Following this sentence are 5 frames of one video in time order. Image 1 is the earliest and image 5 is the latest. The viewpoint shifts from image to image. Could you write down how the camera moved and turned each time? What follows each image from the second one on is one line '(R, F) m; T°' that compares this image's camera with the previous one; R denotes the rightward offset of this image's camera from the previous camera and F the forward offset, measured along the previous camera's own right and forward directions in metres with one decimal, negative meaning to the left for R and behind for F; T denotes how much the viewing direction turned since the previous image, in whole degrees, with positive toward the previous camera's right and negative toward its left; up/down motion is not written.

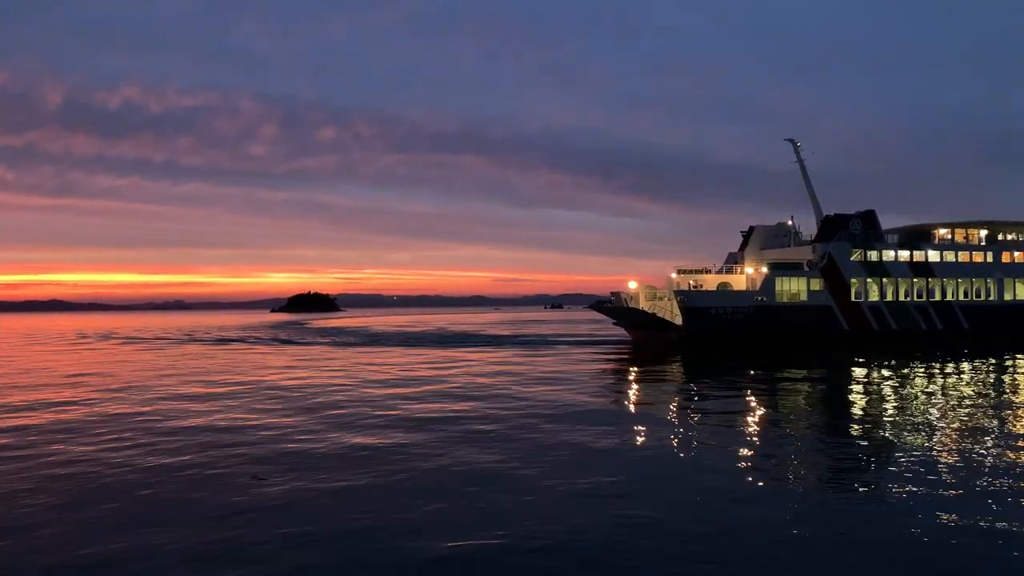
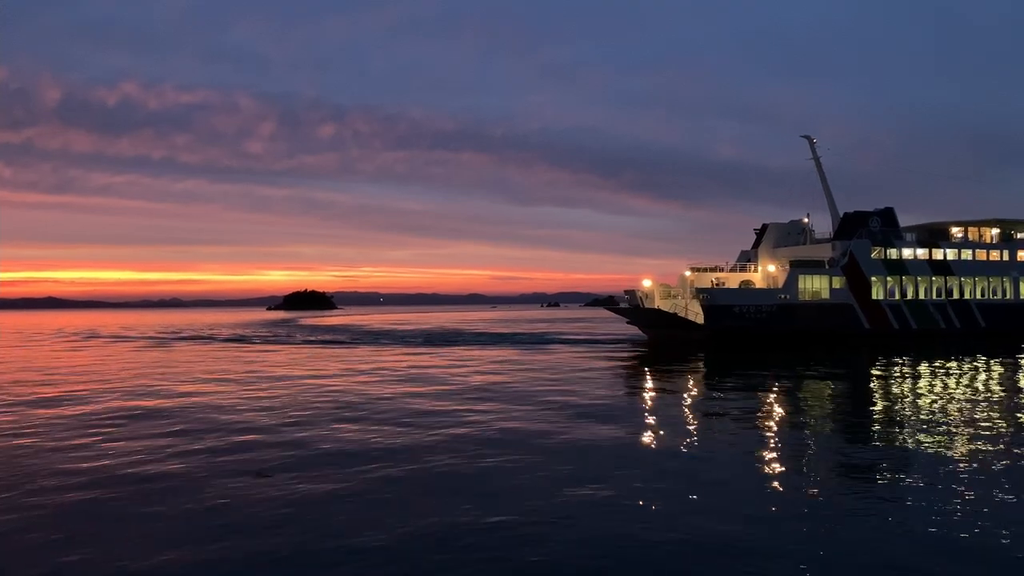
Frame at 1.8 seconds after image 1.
(-0.7, +0.7) m; 0°
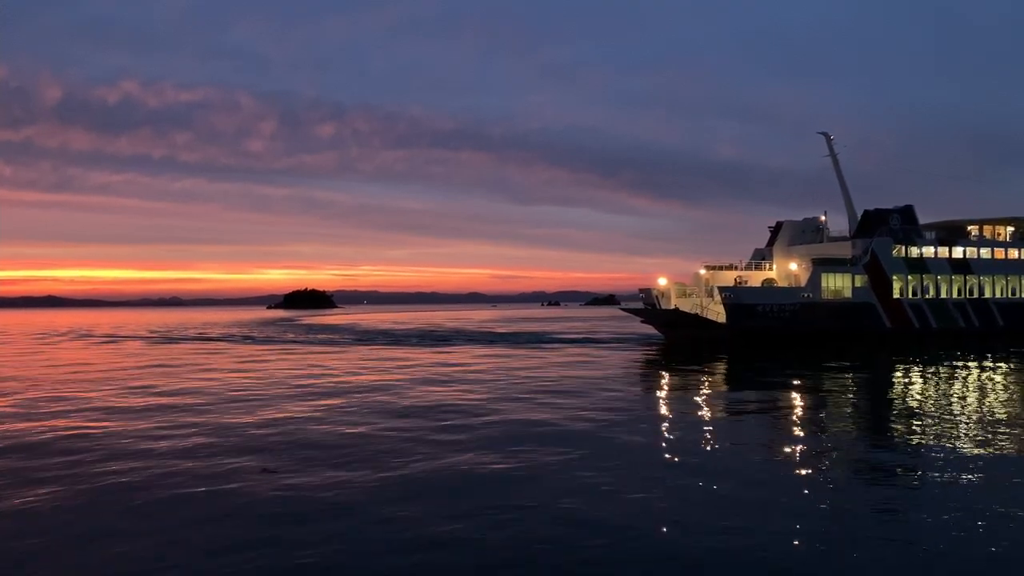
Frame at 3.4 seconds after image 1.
(-0.8, +0.6) m; 0°
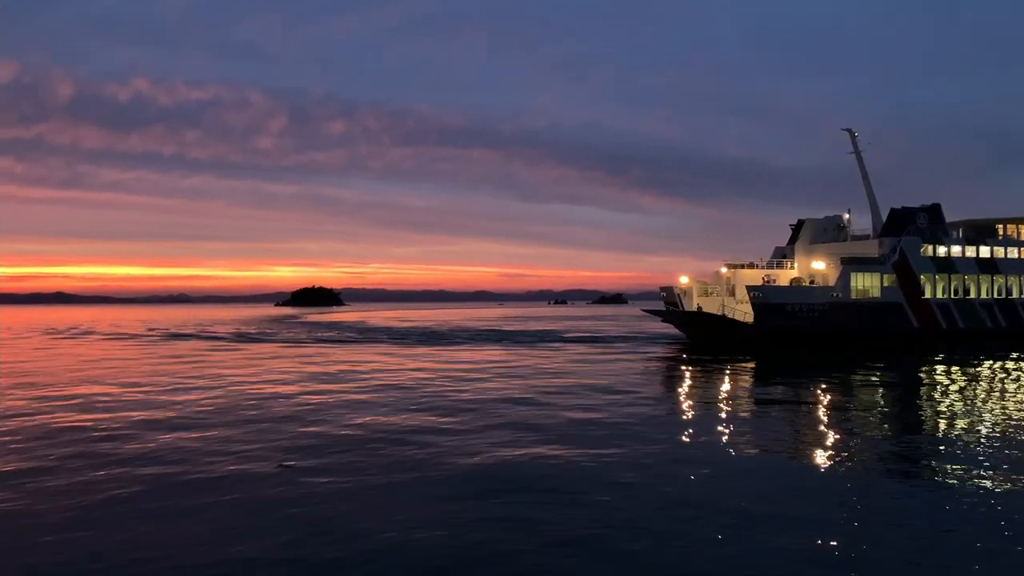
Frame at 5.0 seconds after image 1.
(-0.7, +0.4) m; -1°
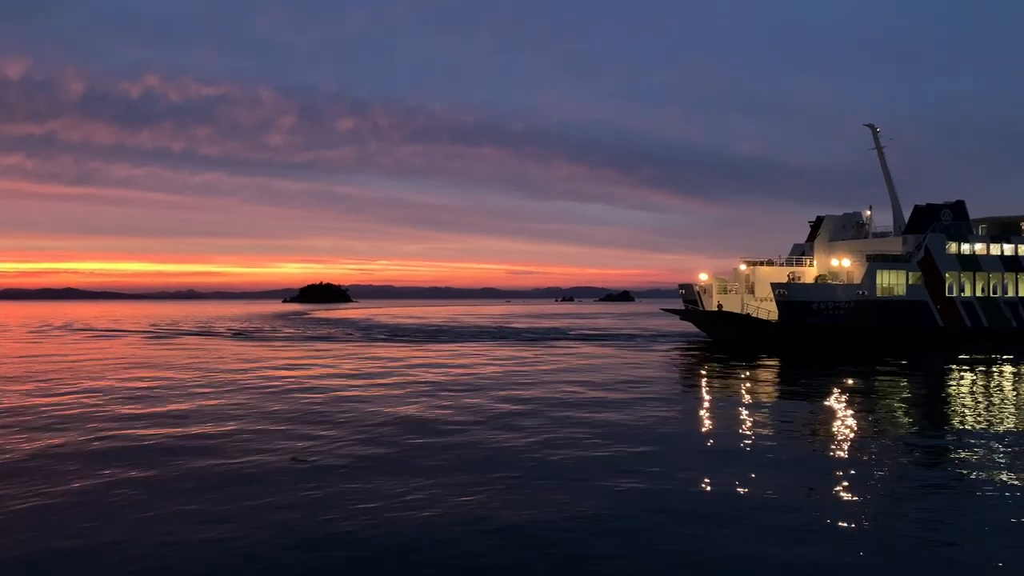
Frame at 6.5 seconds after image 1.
(-0.5, +0.3) m; -1°
